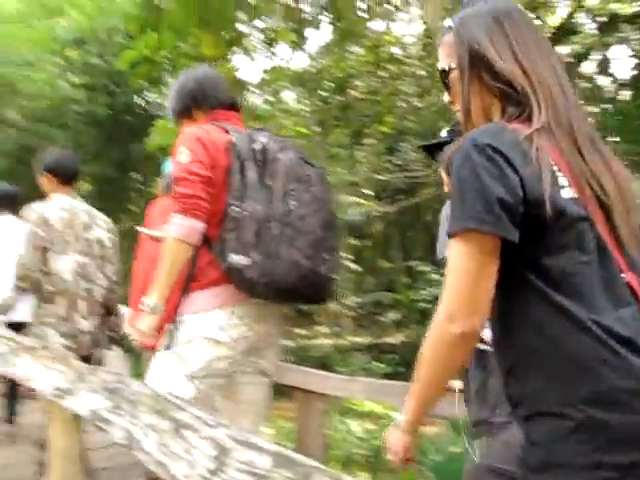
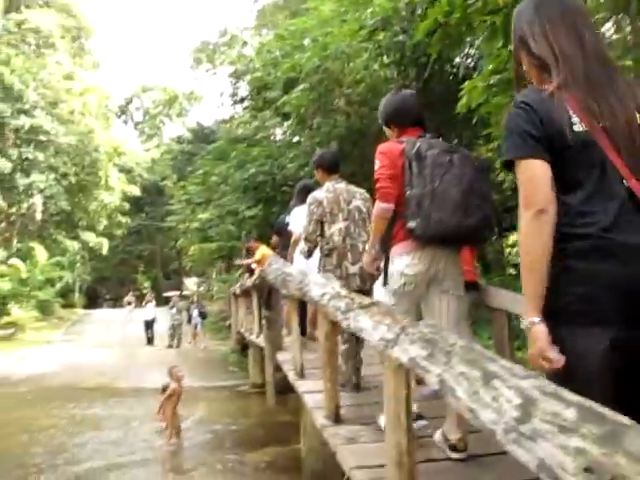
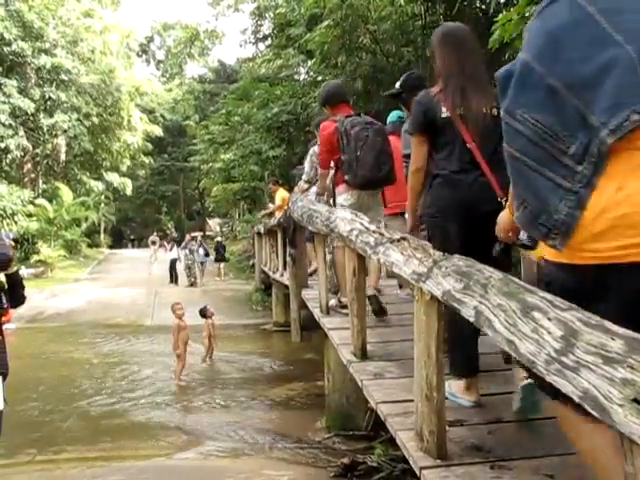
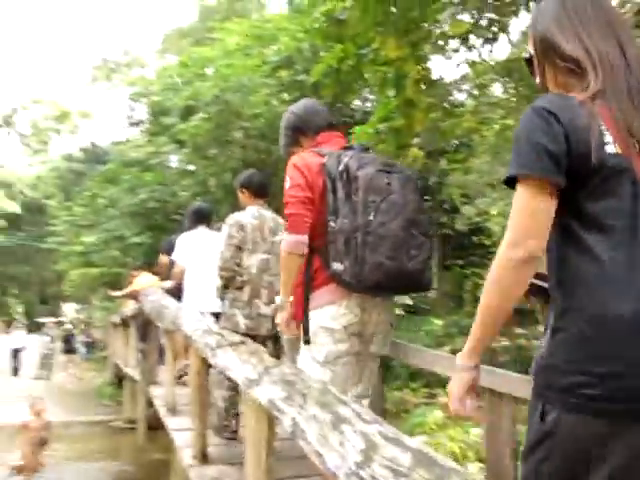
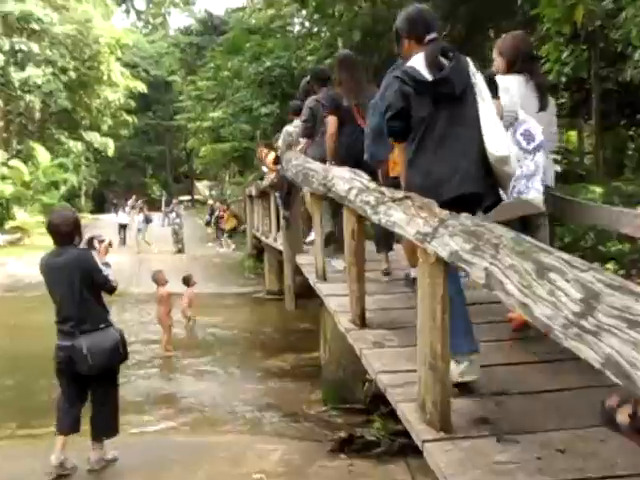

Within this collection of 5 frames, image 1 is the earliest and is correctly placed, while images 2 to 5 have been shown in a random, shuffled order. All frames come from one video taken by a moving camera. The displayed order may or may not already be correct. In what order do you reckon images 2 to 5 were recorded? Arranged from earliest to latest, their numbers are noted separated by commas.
4, 2, 3, 5
